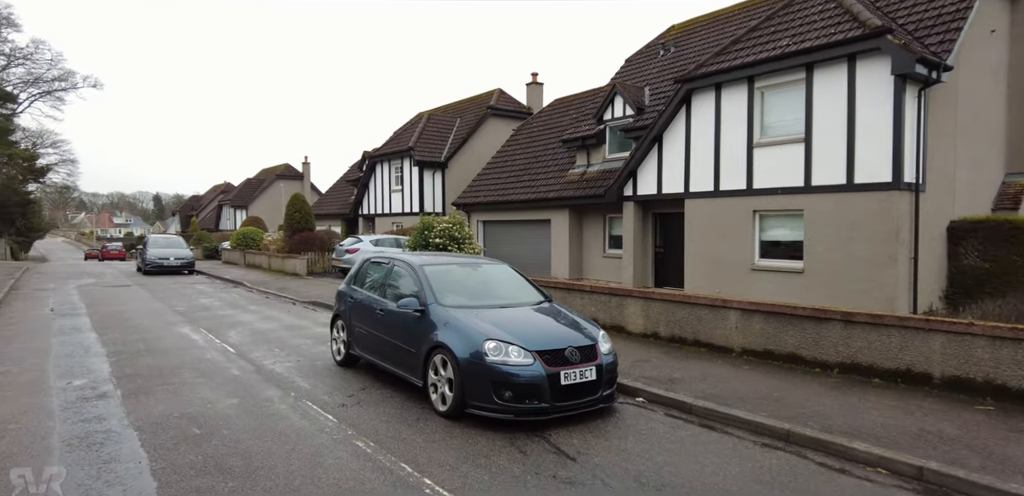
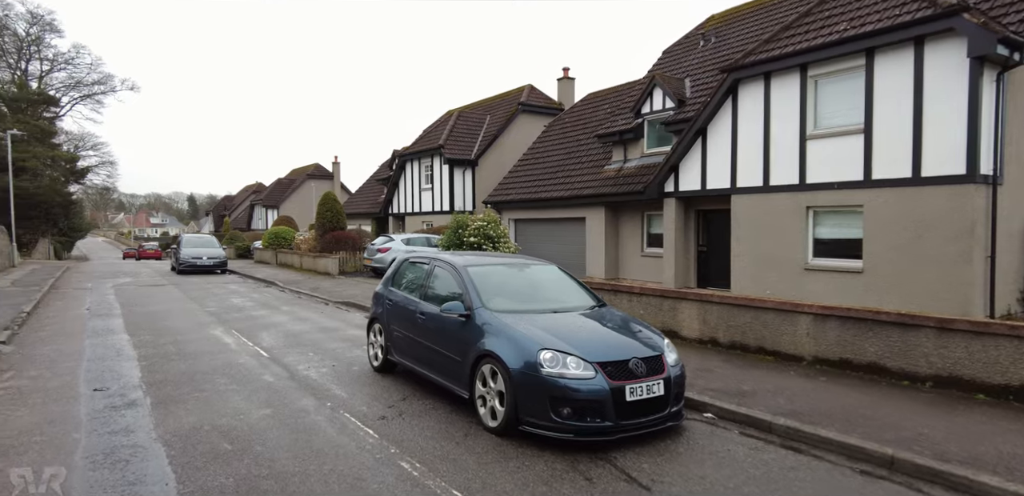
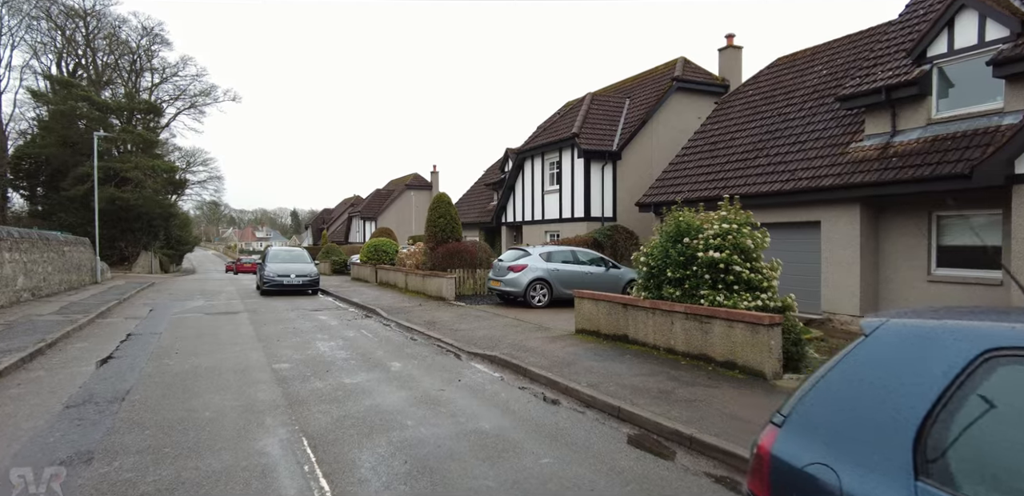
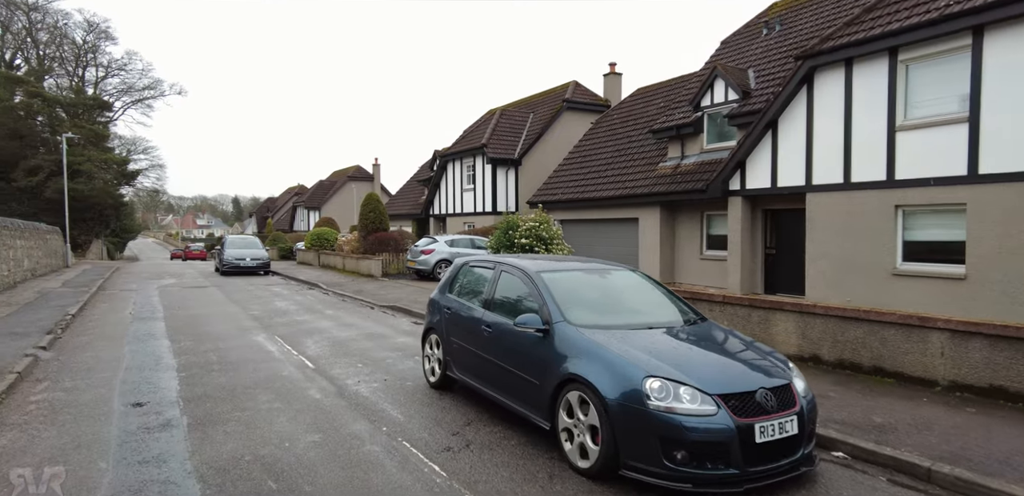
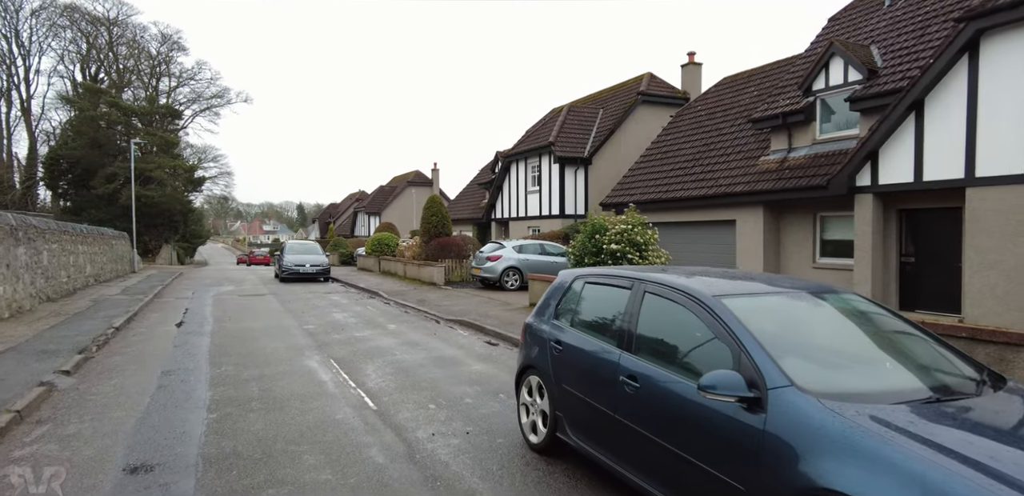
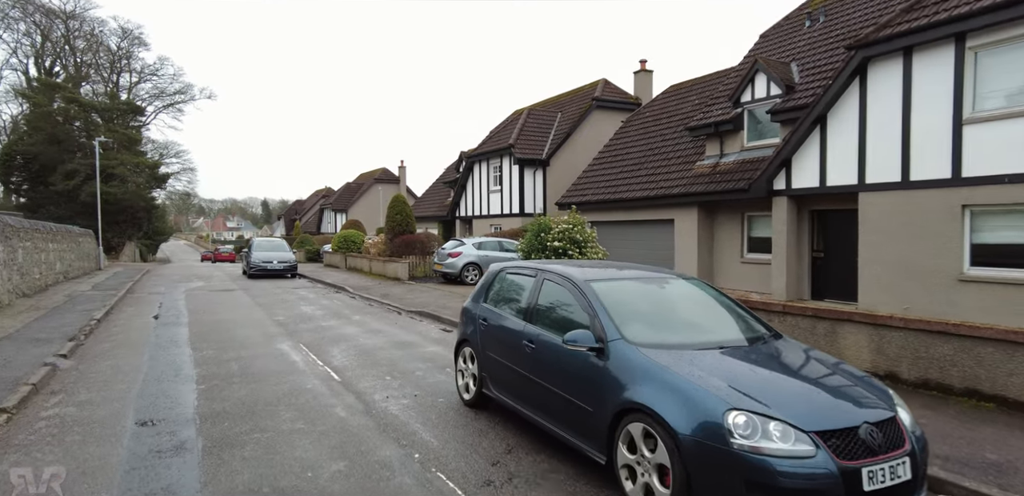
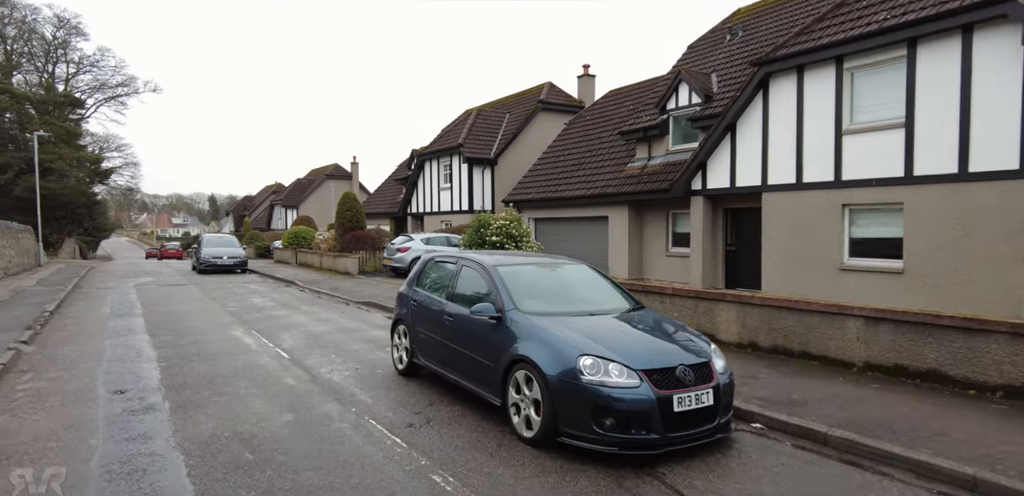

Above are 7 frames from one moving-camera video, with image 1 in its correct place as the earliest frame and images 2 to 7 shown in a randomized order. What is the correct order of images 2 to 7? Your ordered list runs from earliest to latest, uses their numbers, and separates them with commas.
2, 7, 4, 6, 5, 3
